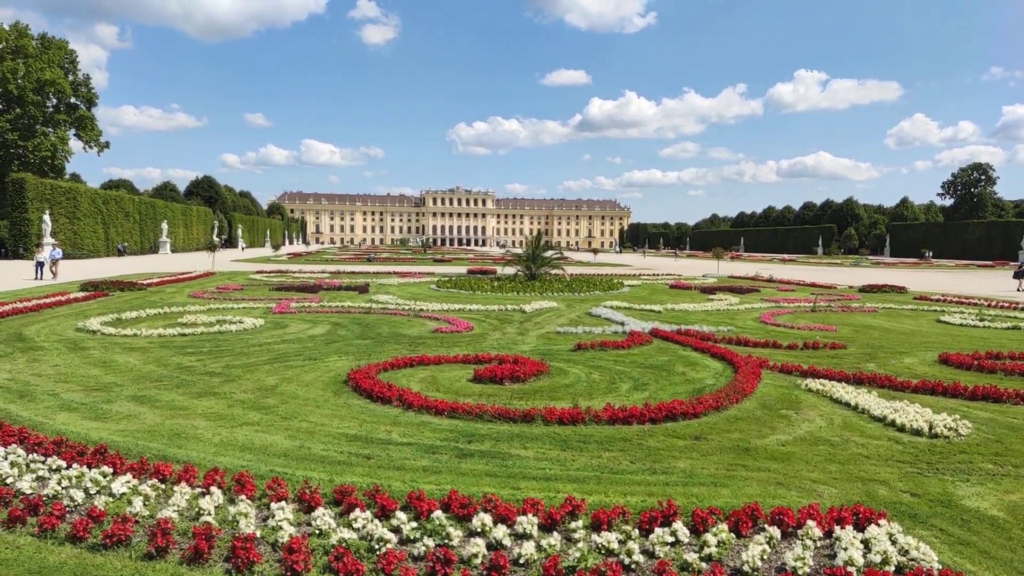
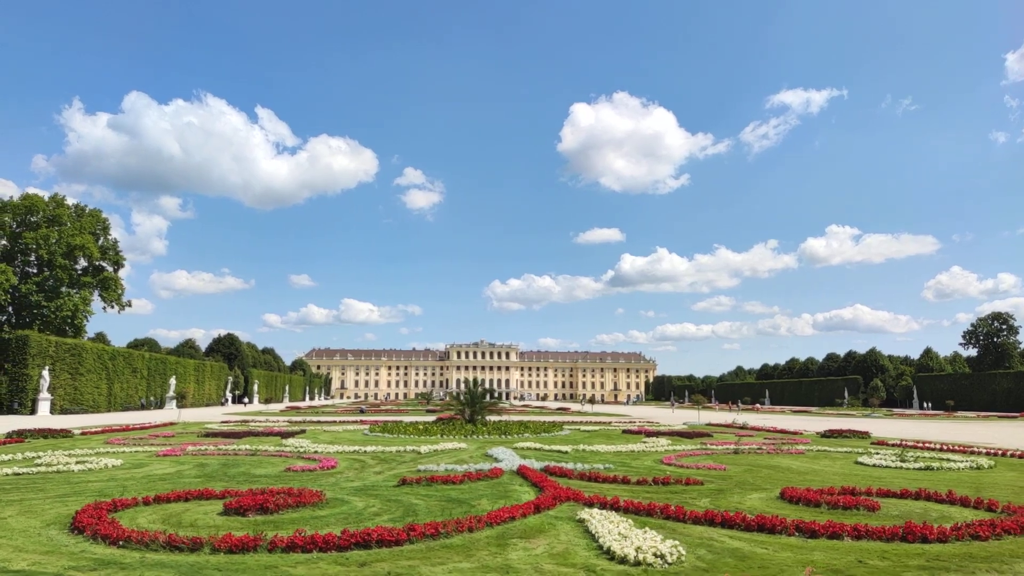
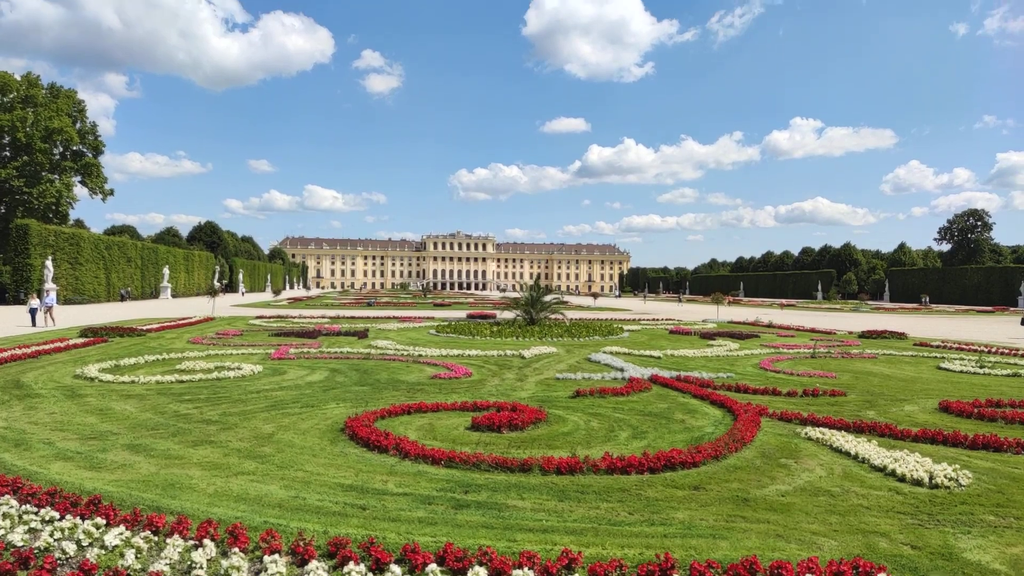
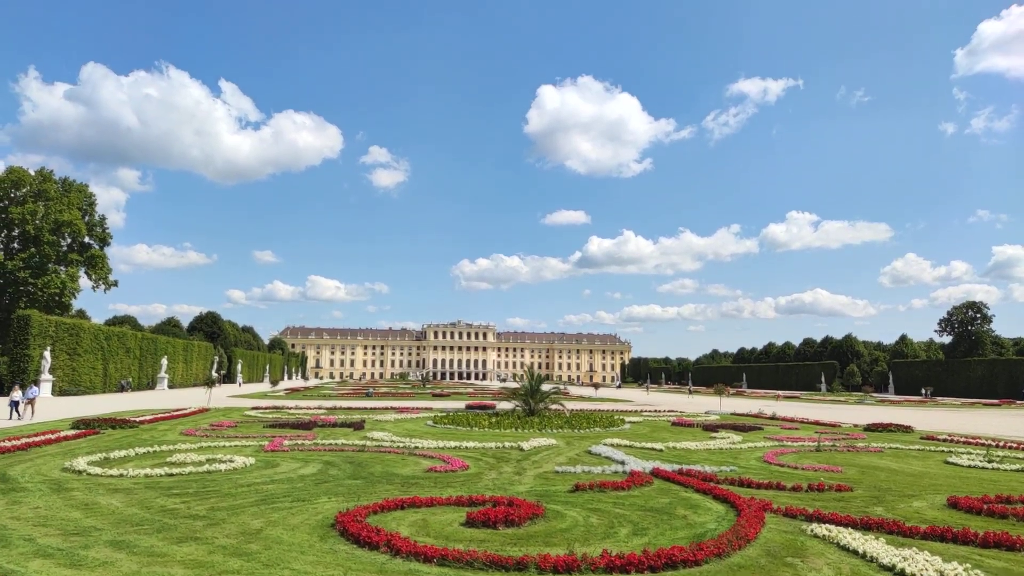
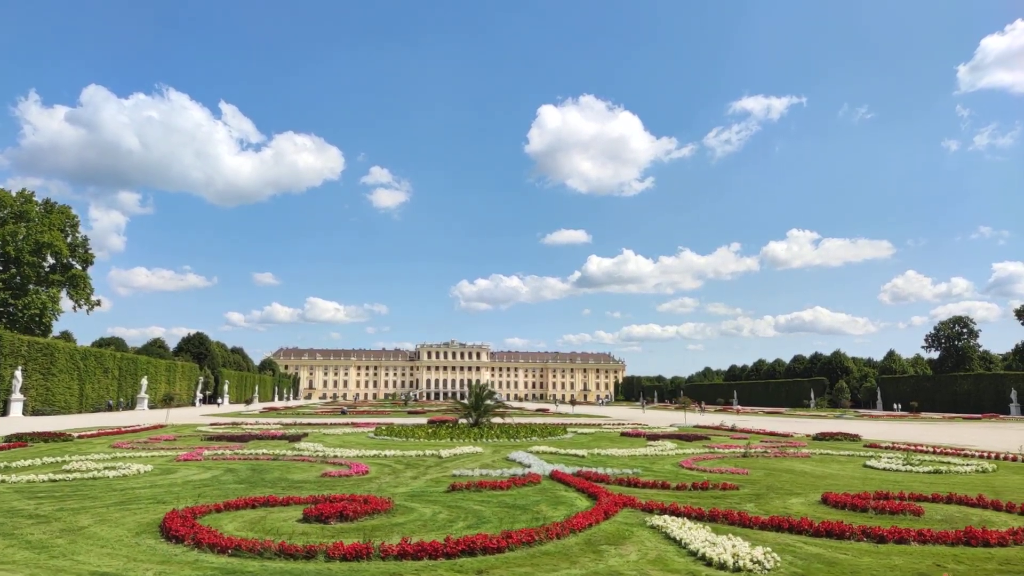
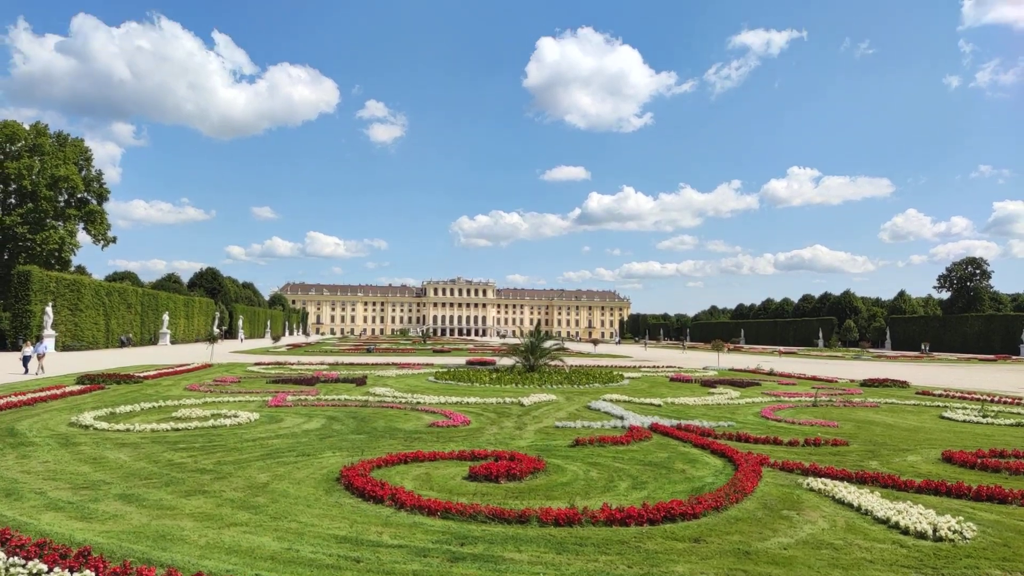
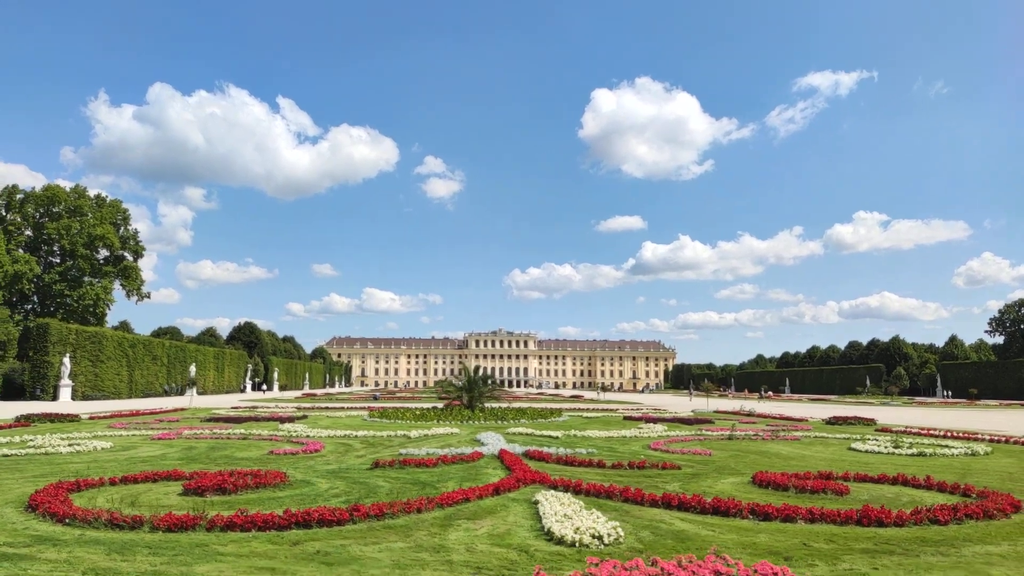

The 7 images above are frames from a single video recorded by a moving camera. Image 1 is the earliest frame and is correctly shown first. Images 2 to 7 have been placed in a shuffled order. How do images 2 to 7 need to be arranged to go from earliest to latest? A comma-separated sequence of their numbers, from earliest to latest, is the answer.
3, 6, 4, 5, 2, 7
